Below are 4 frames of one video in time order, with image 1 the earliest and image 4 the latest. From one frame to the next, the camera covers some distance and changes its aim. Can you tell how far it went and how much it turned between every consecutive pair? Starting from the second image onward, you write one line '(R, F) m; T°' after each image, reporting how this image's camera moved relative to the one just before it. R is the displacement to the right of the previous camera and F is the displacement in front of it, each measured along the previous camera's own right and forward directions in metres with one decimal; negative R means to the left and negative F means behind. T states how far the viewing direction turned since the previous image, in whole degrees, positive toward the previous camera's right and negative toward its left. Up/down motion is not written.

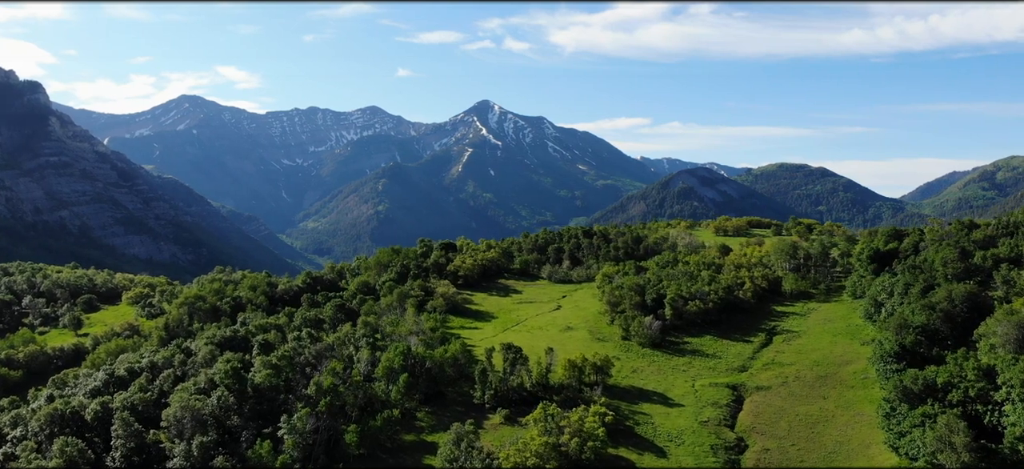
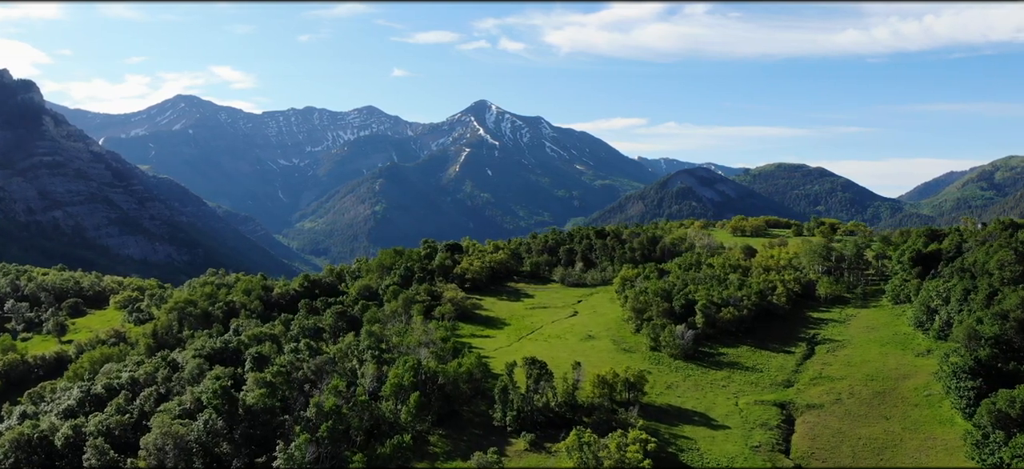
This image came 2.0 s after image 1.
(-2.6, +6.5) m; 0°
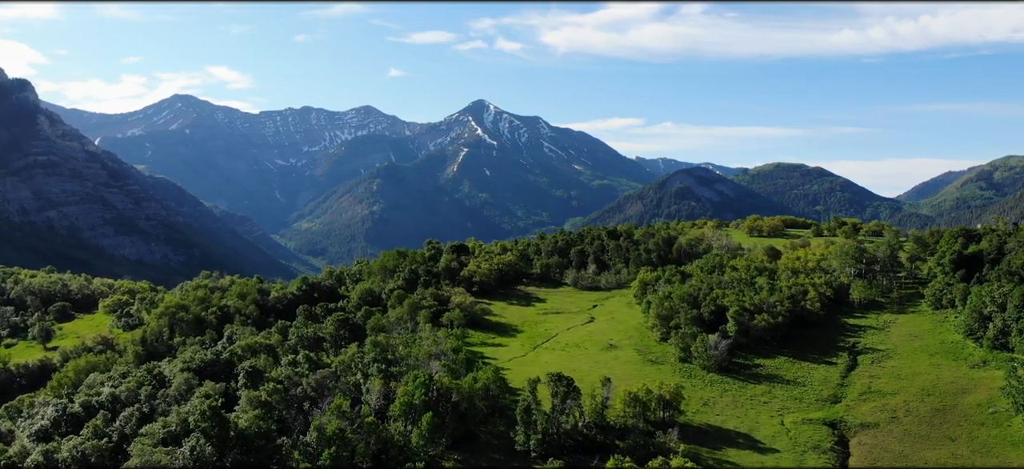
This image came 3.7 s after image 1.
(-2.2, +5.5) m; 0°
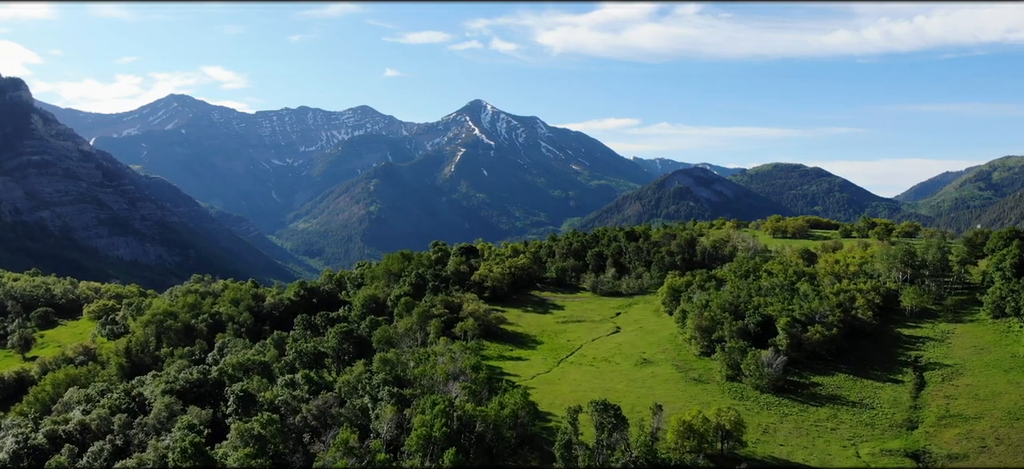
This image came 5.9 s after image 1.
(-3.0, +7.1) m; 0°
